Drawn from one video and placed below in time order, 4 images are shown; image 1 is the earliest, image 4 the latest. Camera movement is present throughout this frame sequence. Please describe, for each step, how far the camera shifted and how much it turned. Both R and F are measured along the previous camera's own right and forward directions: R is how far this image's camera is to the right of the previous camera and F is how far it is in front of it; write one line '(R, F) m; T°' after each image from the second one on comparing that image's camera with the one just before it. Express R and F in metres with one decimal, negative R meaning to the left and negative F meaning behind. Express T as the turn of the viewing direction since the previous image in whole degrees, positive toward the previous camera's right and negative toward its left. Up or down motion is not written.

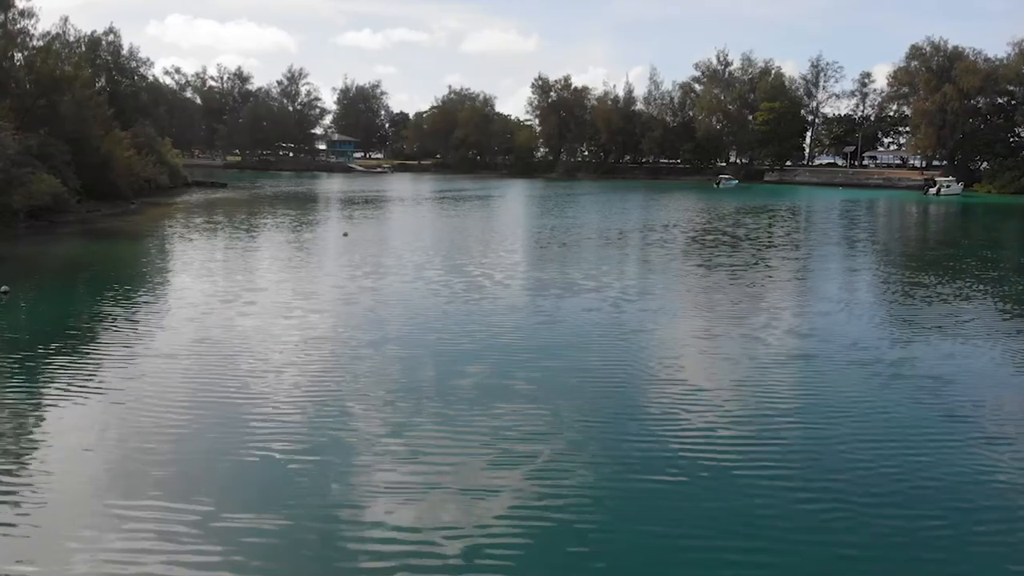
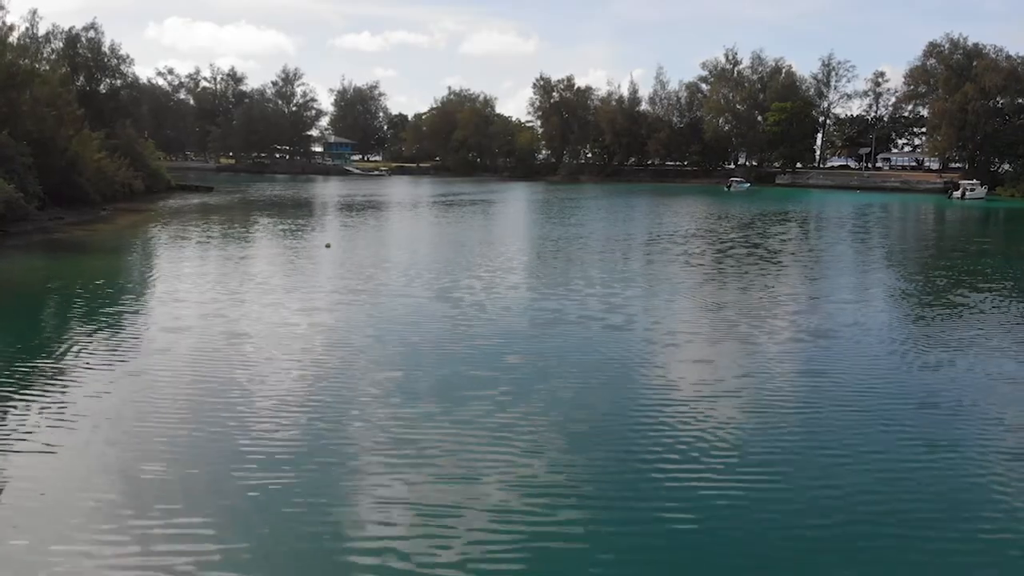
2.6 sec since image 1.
(-0.1, +1.4) m; 0°
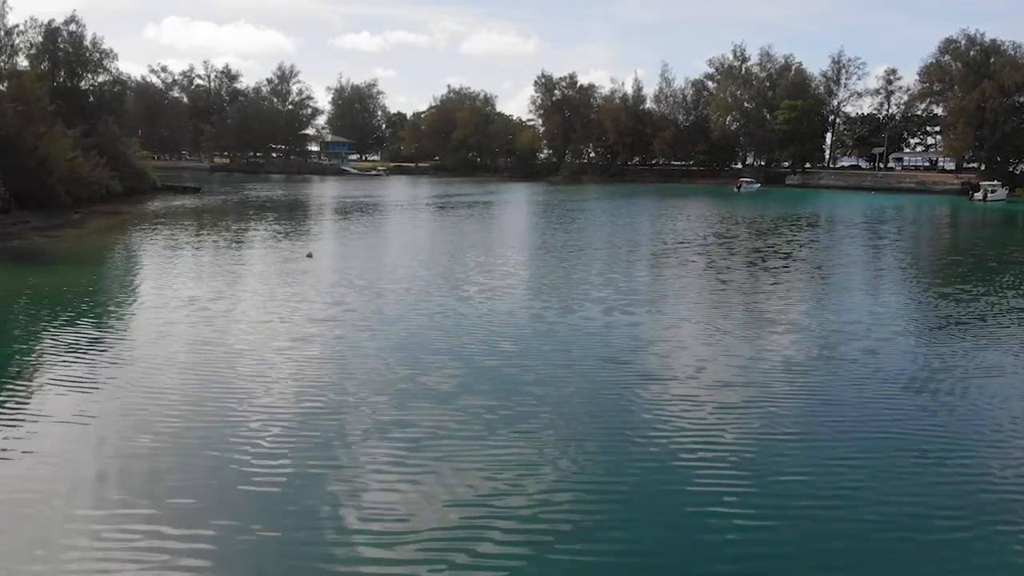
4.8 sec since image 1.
(-0.1, +1.1) m; 0°
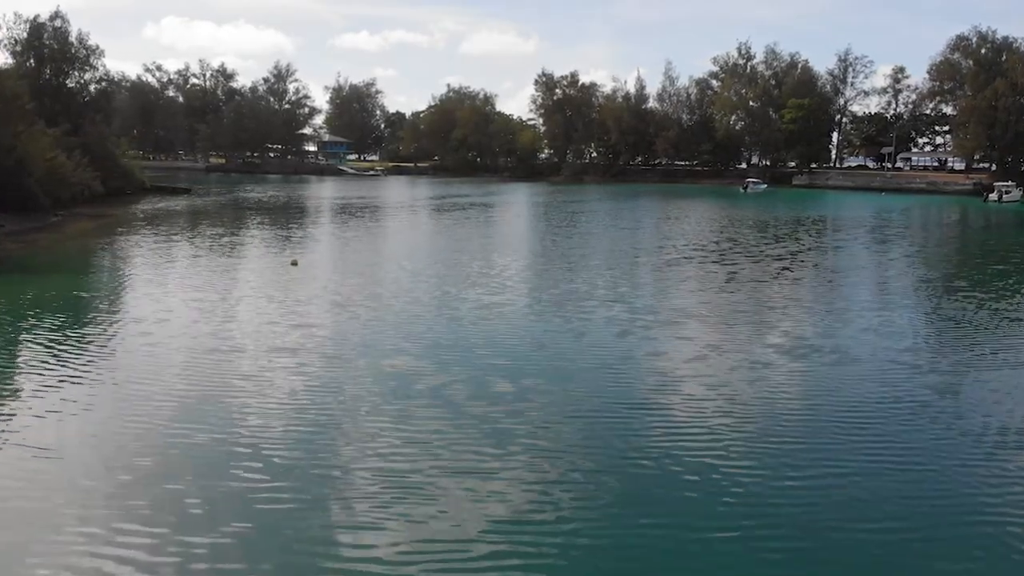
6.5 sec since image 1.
(0.0, +0.7) m; 0°
